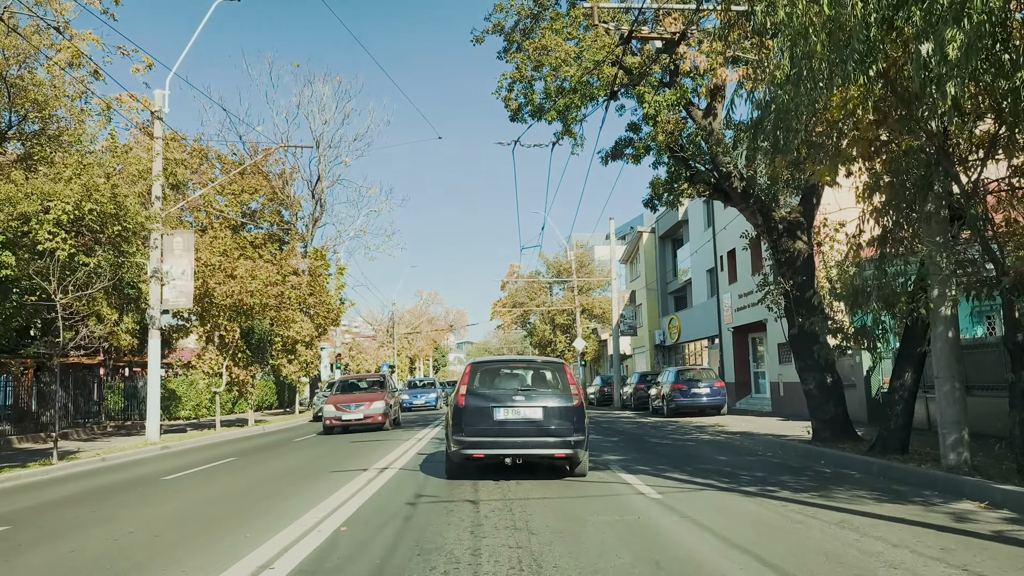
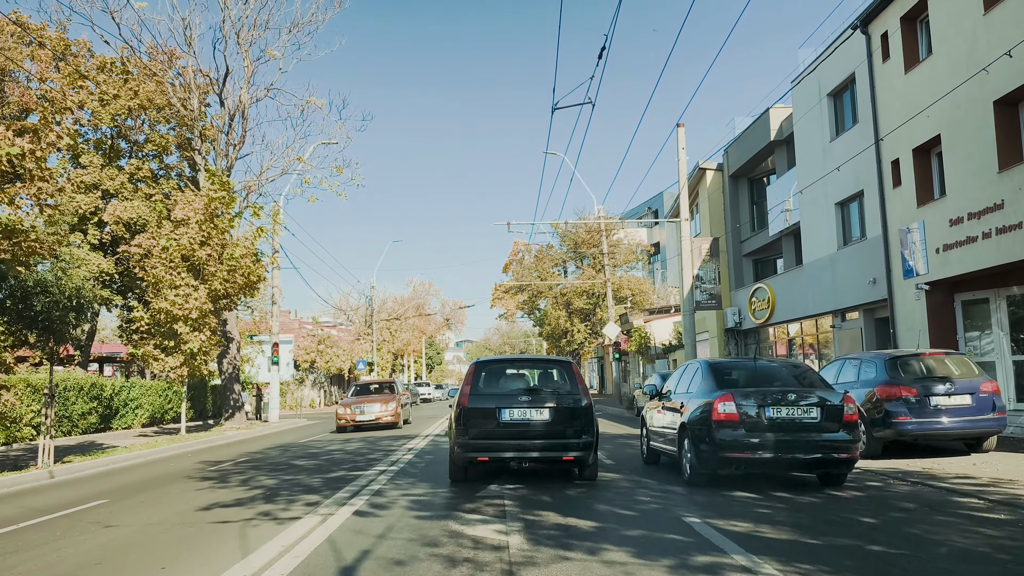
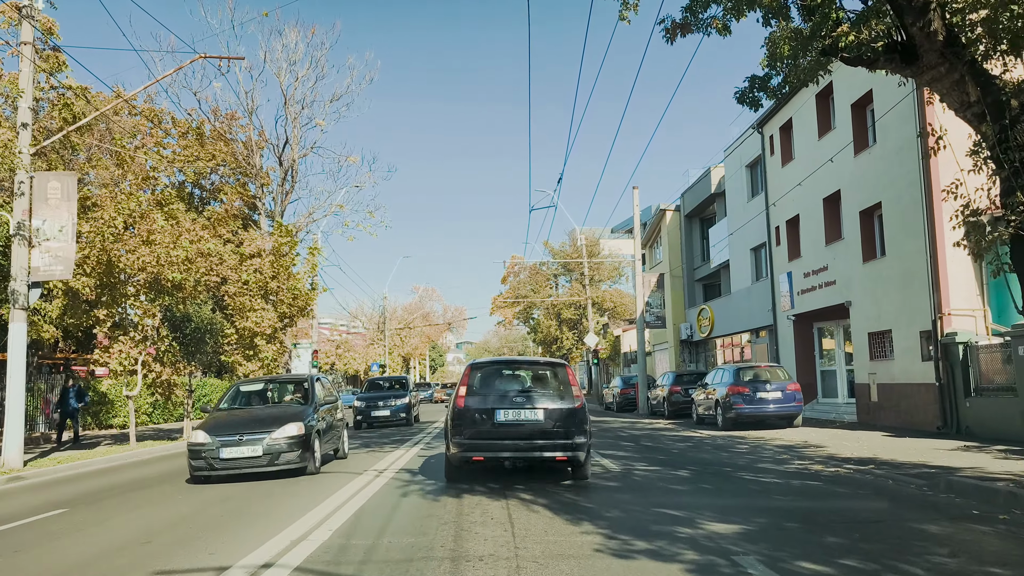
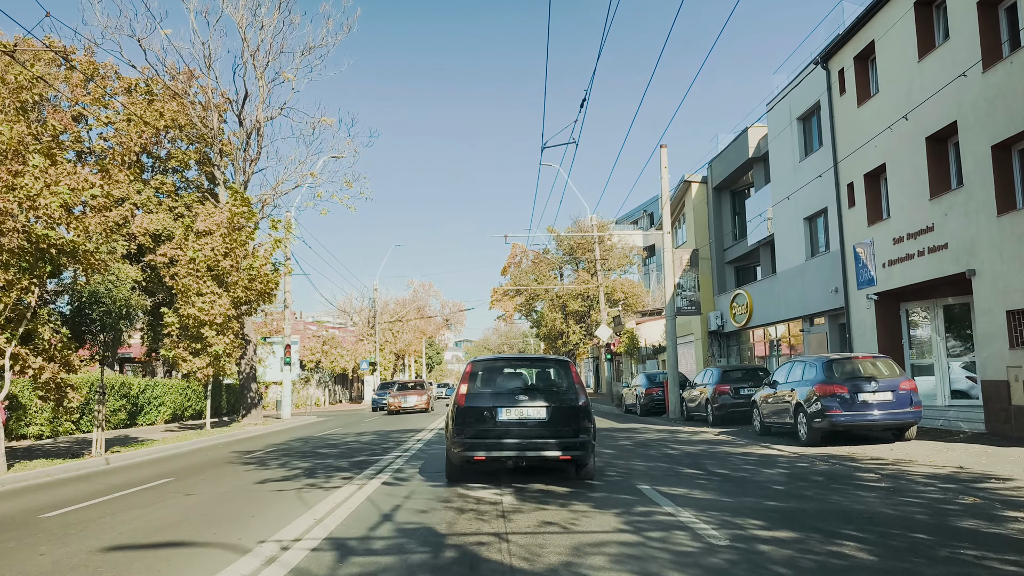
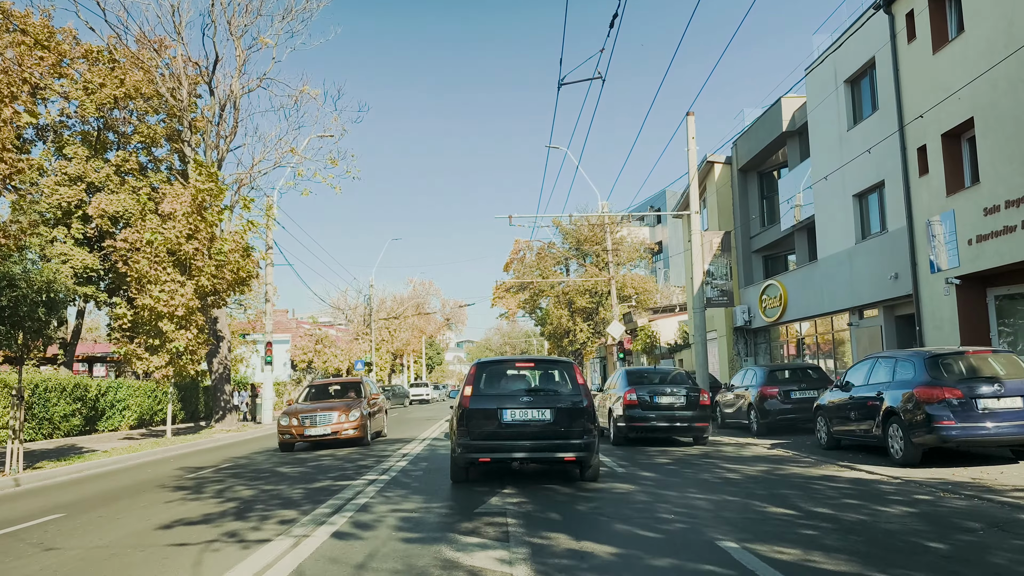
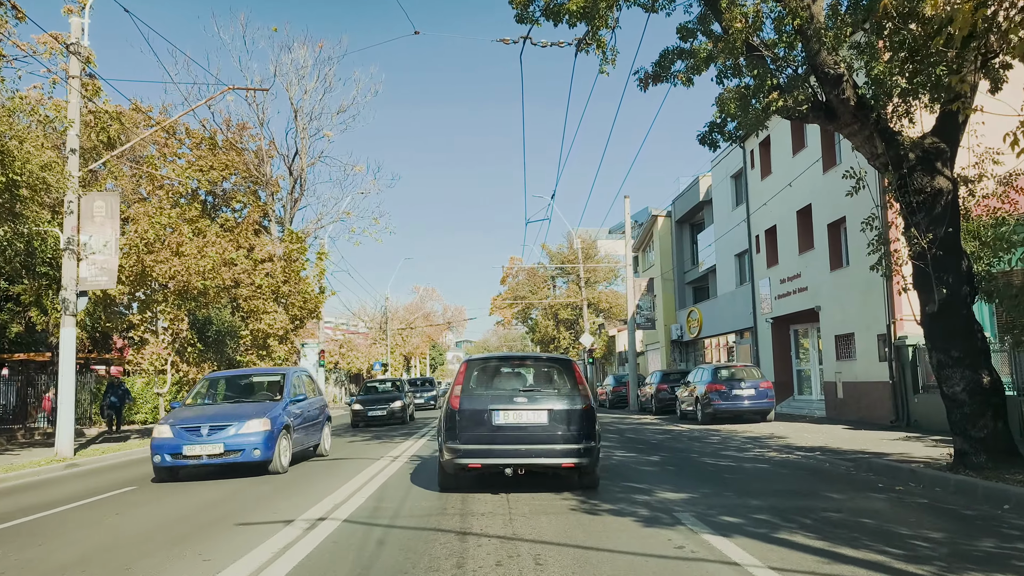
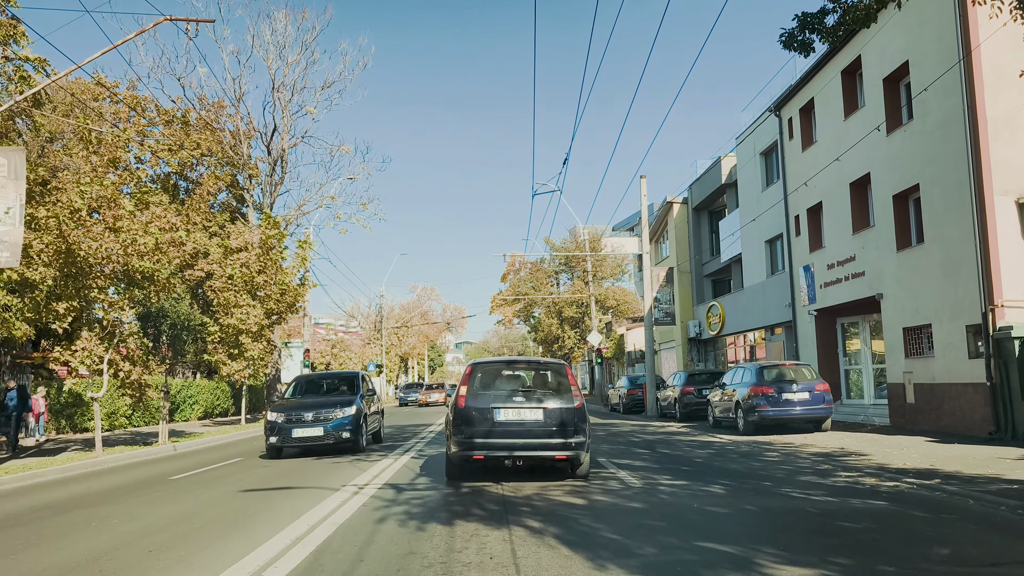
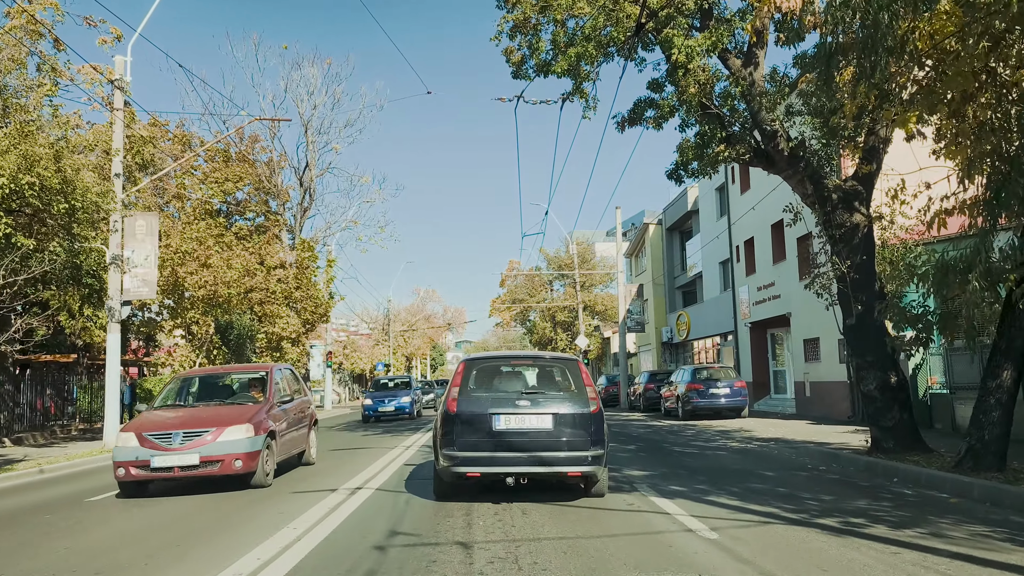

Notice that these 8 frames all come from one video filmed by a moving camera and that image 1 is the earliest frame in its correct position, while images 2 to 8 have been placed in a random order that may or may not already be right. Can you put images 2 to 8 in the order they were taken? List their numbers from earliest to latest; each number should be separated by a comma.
8, 6, 3, 7, 4, 2, 5
